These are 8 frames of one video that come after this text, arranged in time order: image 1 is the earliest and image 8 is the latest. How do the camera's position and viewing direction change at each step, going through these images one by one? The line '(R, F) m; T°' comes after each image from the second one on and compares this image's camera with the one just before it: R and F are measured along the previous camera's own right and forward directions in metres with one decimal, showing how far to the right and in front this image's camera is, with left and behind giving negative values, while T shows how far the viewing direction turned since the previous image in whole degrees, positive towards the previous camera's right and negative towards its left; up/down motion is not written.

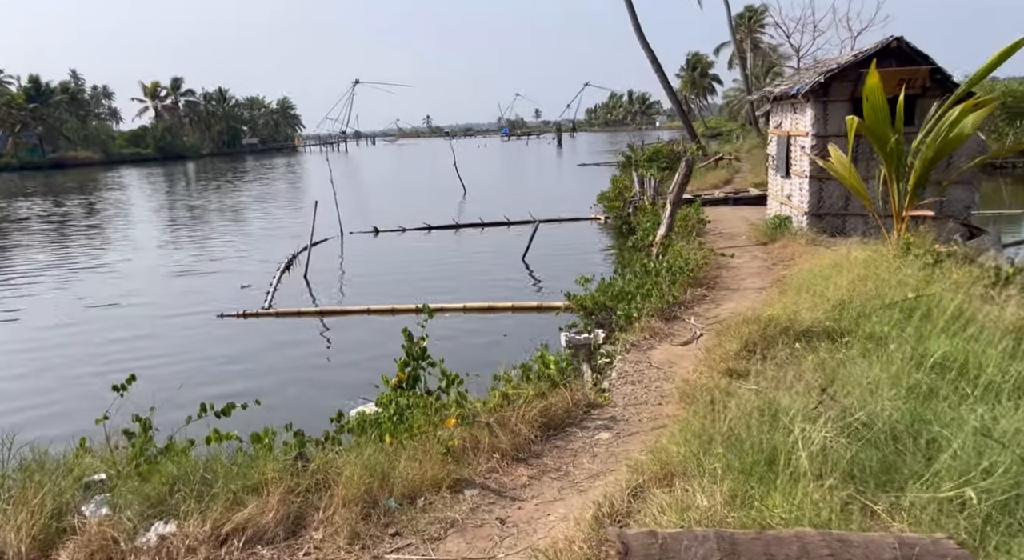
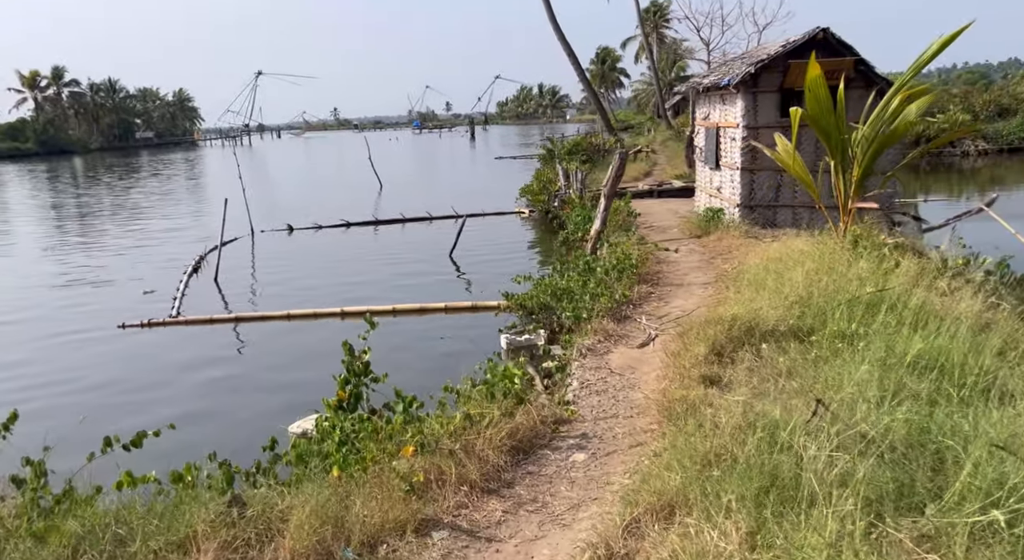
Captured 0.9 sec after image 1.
(-0.3, +0.5) m; +7°
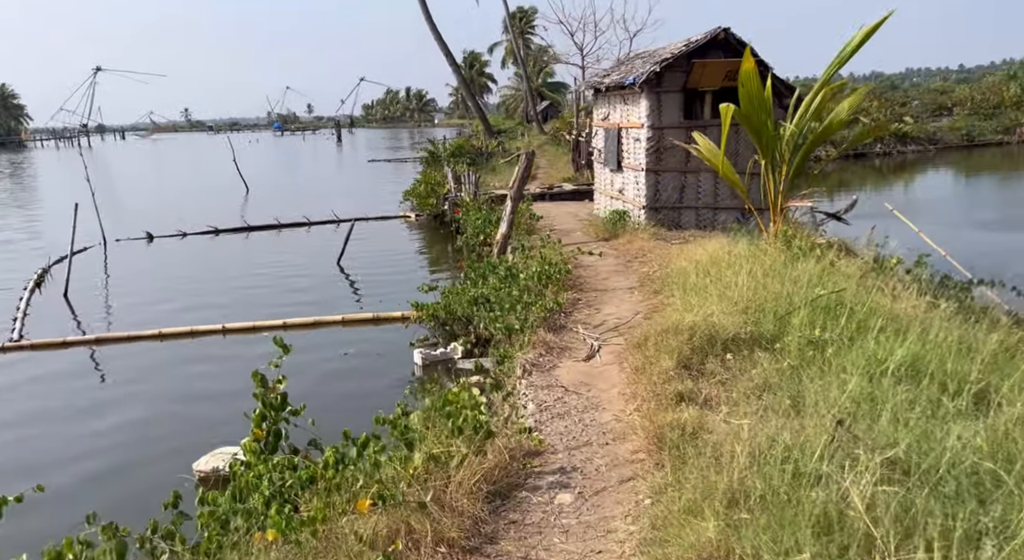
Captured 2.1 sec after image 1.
(-0.5, +0.7) m; +10°
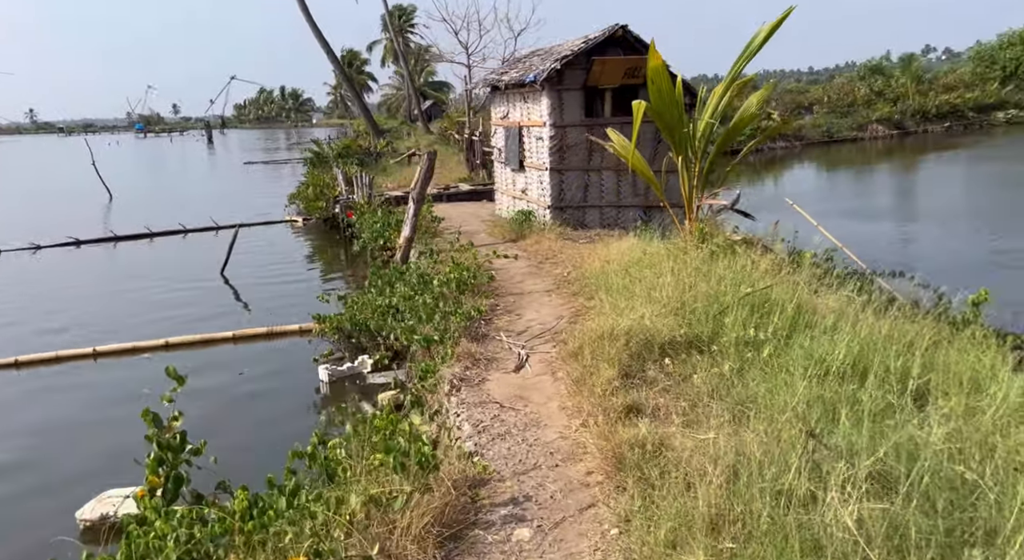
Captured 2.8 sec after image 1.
(-0.2, +0.4) m; +9°
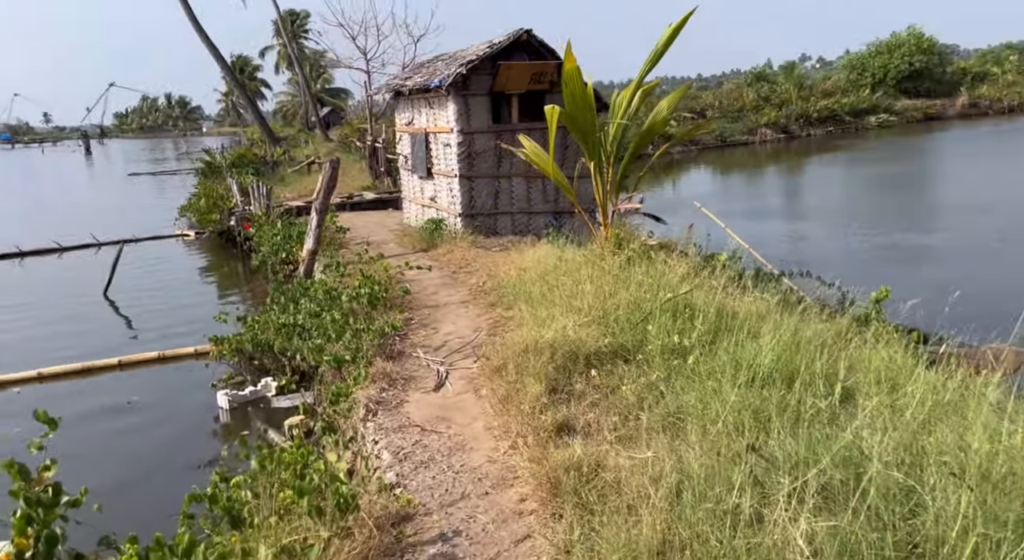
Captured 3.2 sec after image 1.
(-0.1, +0.3) m; +7°
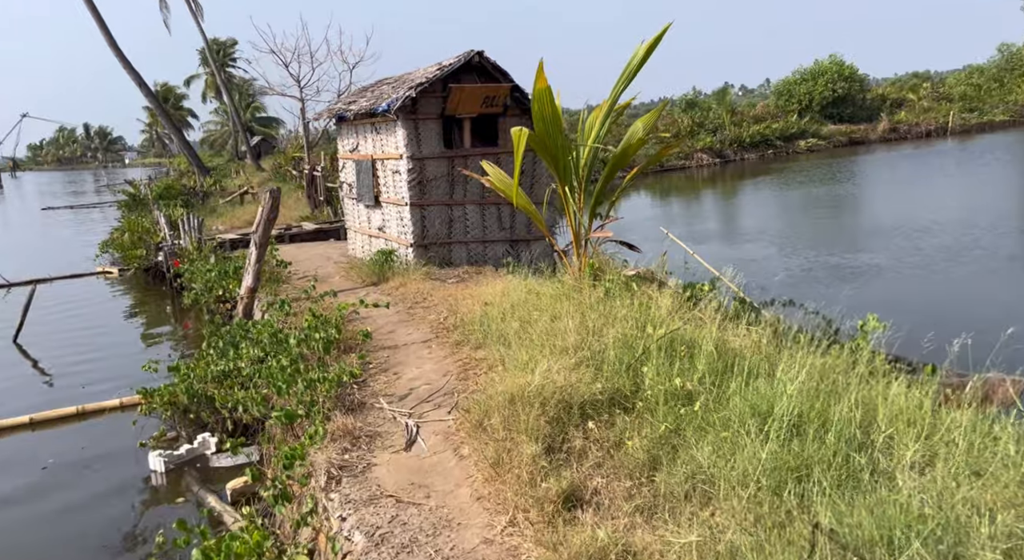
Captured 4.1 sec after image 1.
(-0.2, +0.6) m; +5°
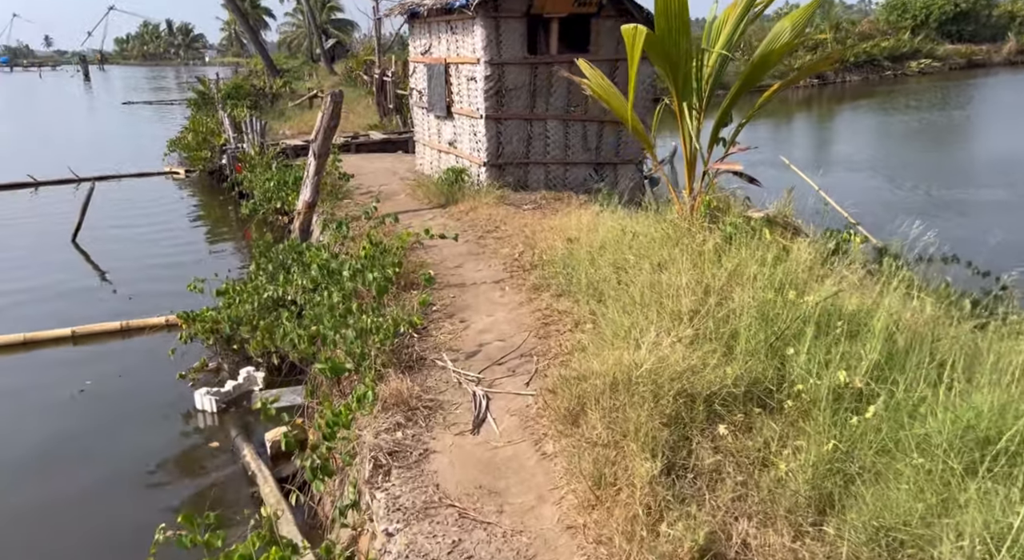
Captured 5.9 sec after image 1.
(-0.2, +1.1) m; -5°
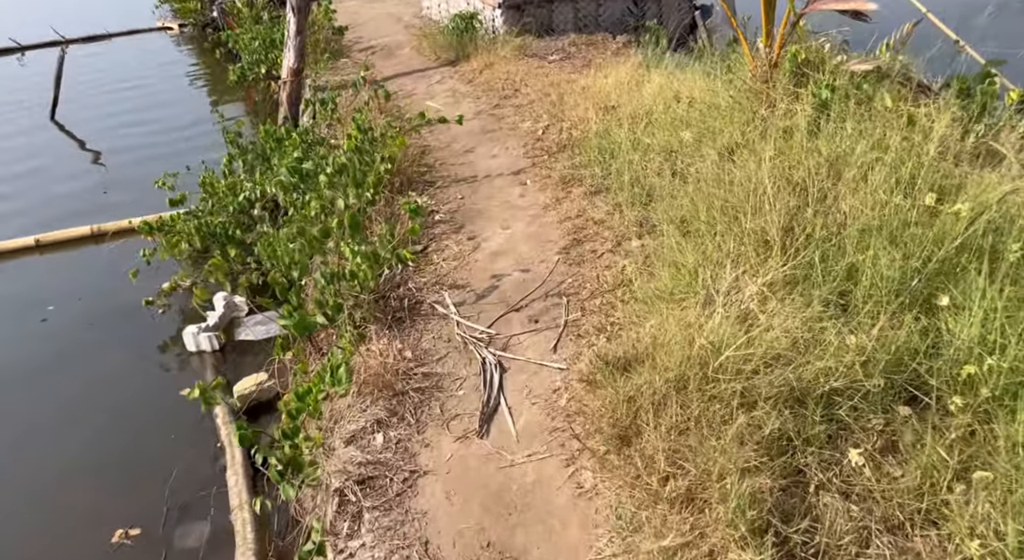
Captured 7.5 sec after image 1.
(+0.1, +1.2) m; -3°
